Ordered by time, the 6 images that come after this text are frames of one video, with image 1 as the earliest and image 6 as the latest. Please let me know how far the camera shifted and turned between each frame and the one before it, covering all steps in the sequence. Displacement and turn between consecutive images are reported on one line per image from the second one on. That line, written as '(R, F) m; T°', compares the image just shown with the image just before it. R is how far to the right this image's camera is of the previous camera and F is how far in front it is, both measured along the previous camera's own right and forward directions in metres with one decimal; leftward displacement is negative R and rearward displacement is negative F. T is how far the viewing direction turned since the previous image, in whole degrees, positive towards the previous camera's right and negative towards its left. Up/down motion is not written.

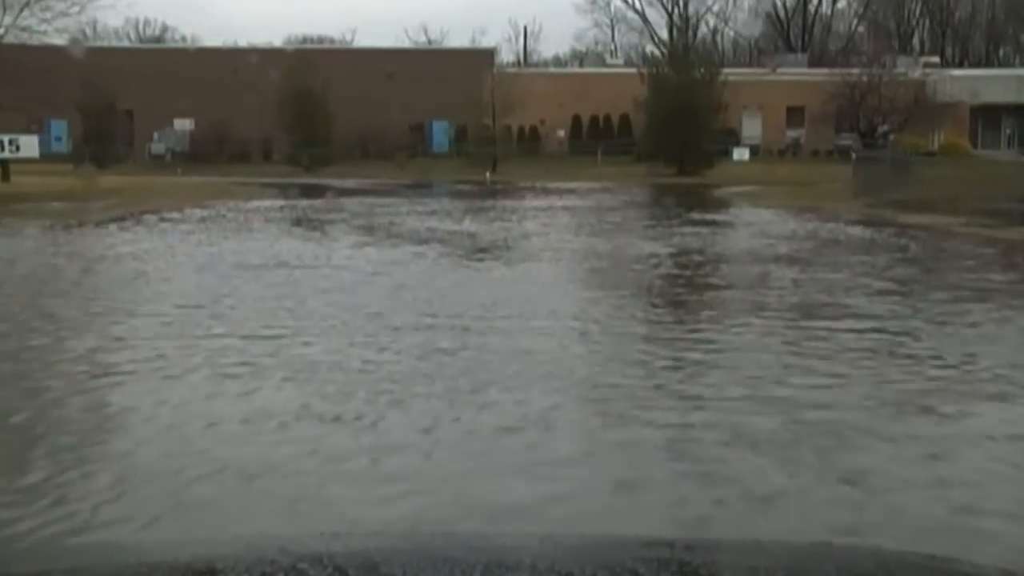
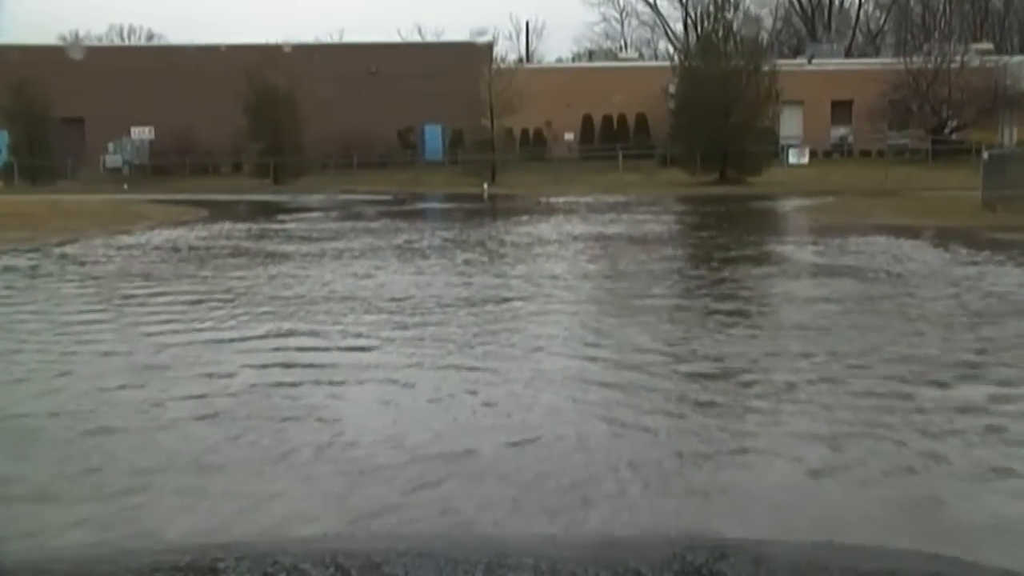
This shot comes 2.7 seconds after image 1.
(0.0, +4.7) m; 0°
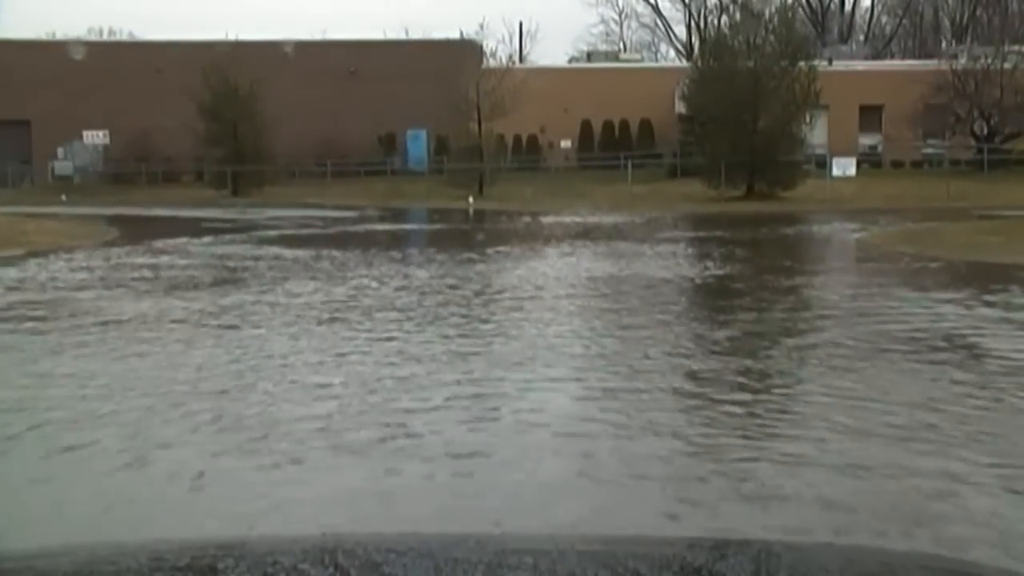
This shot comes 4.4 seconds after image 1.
(+0.1, +3.2) m; 0°
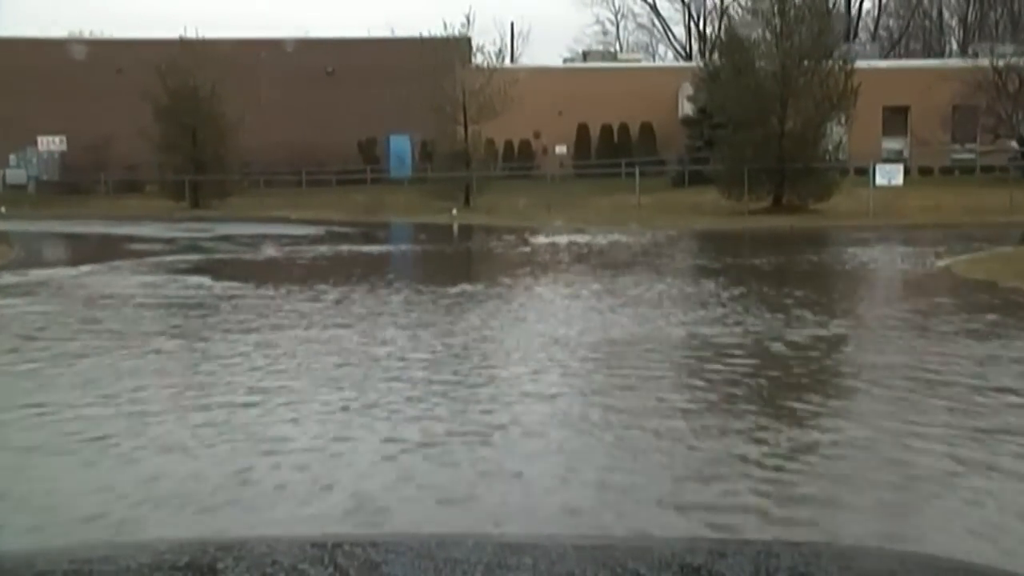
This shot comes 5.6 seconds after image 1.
(+0.1, +2.4) m; 0°
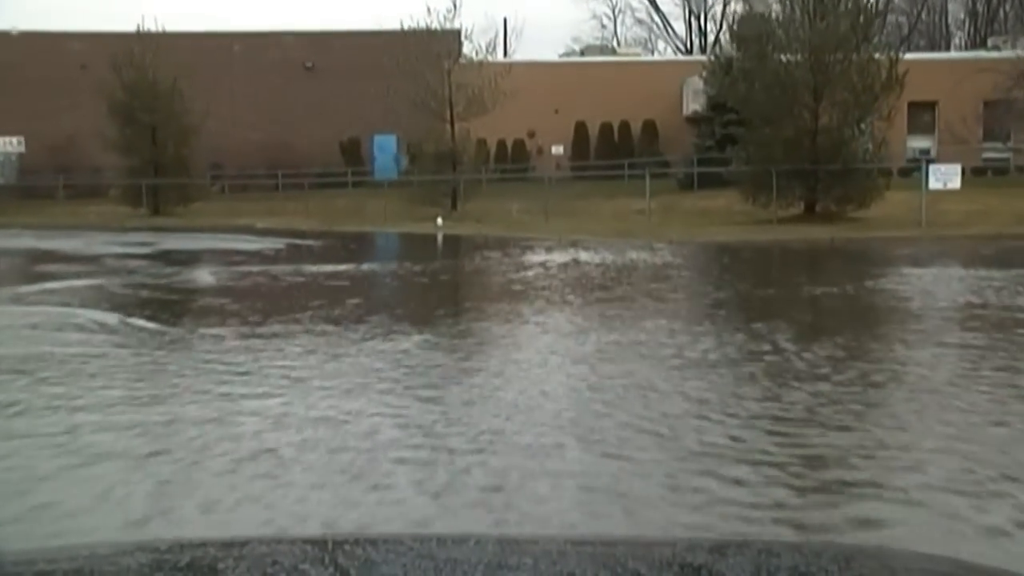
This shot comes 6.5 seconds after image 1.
(0.0, +2.0) m; 0°
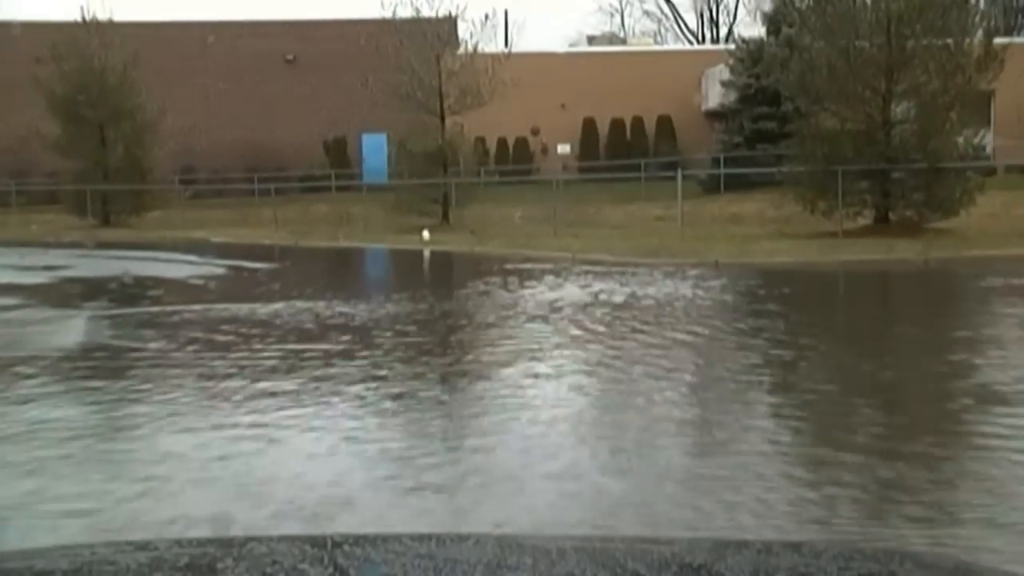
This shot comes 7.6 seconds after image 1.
(0.0, +2.5) m; 0°
